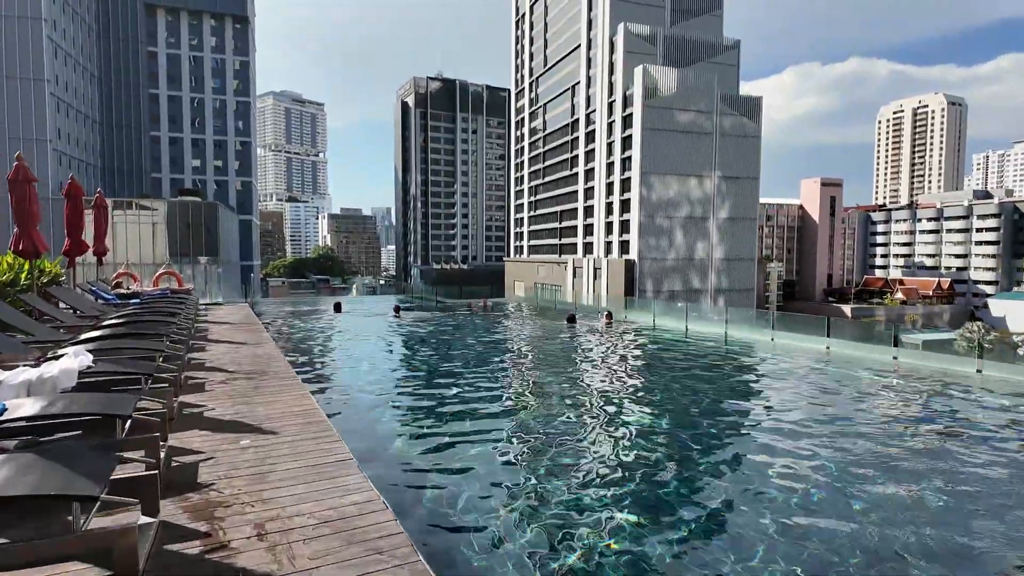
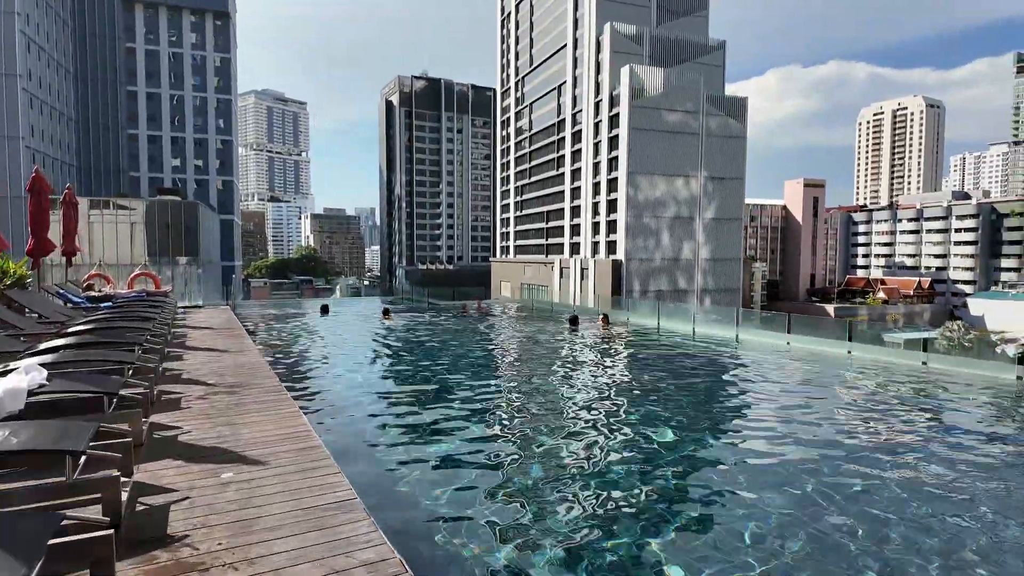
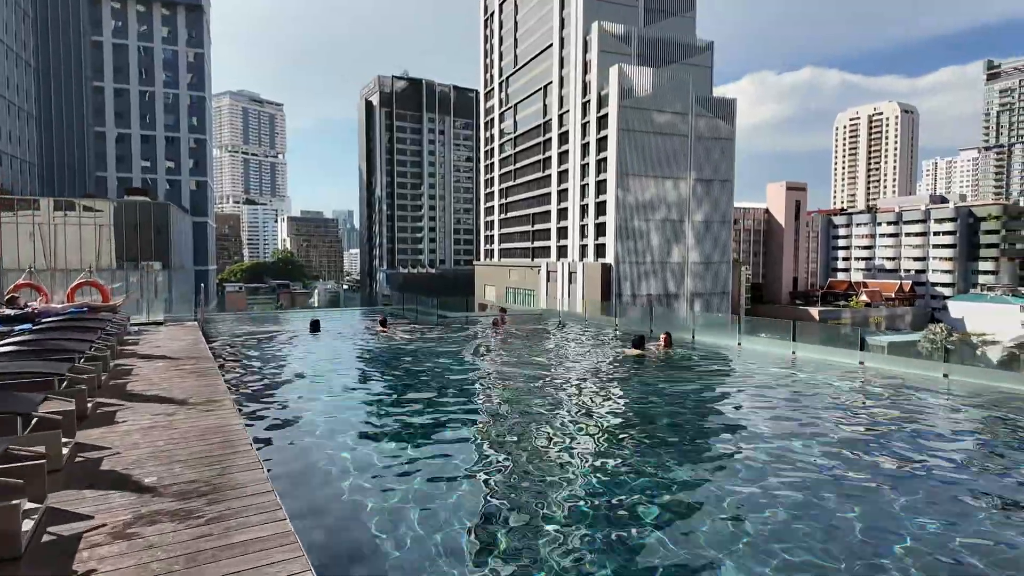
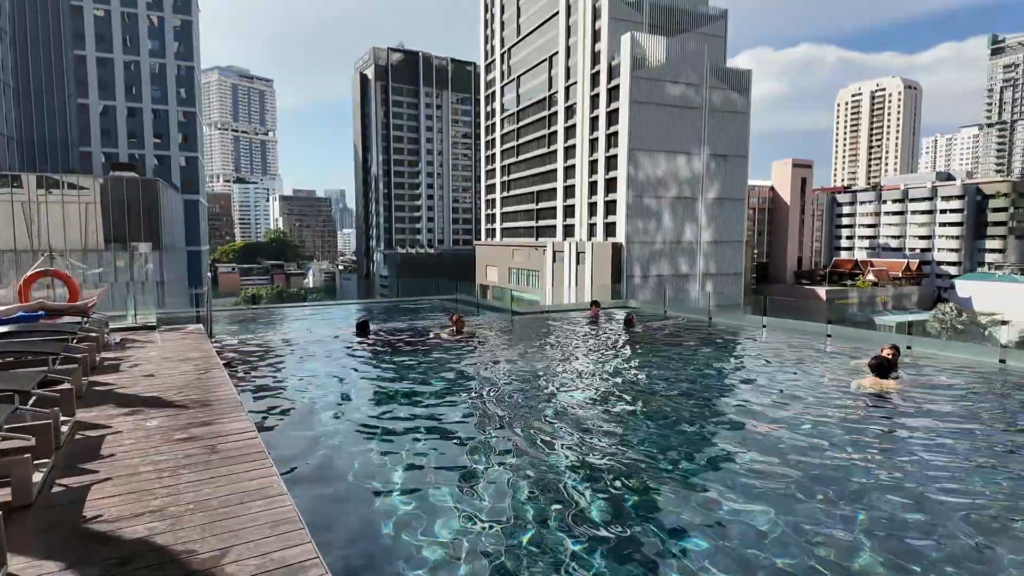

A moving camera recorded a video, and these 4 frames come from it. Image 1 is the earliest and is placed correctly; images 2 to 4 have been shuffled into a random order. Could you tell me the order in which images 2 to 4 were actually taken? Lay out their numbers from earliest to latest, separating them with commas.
2, 3, 4
